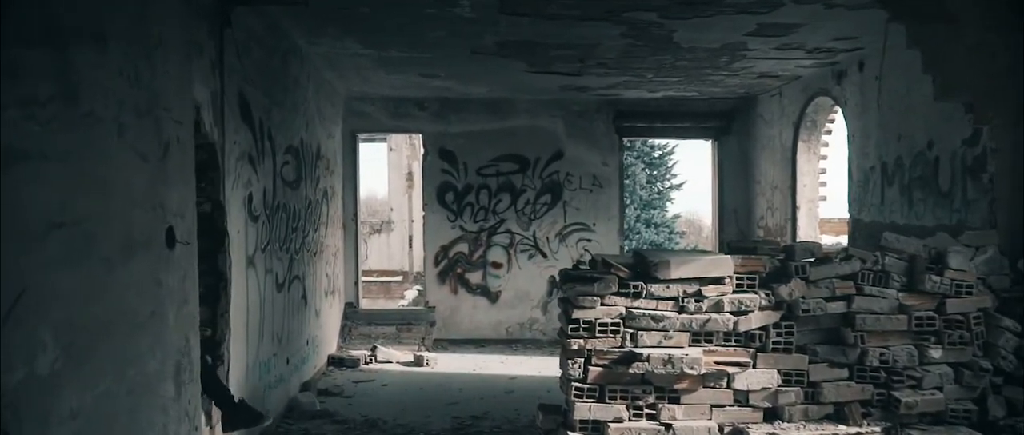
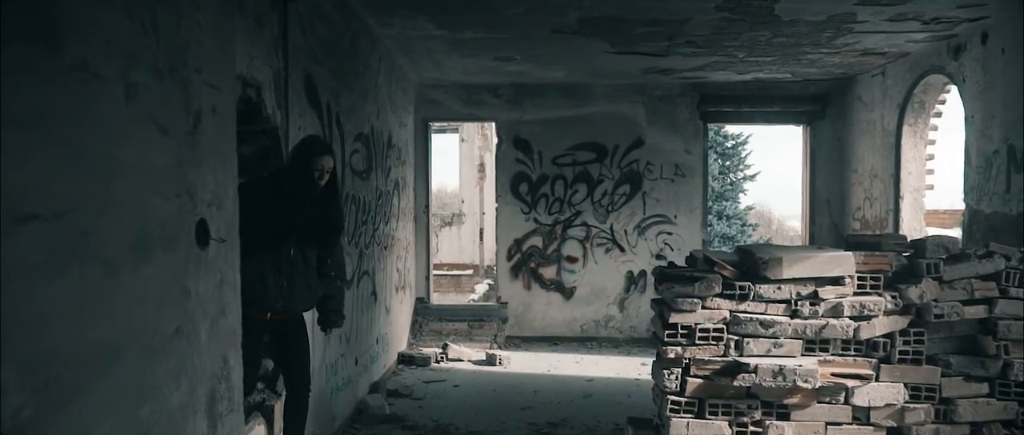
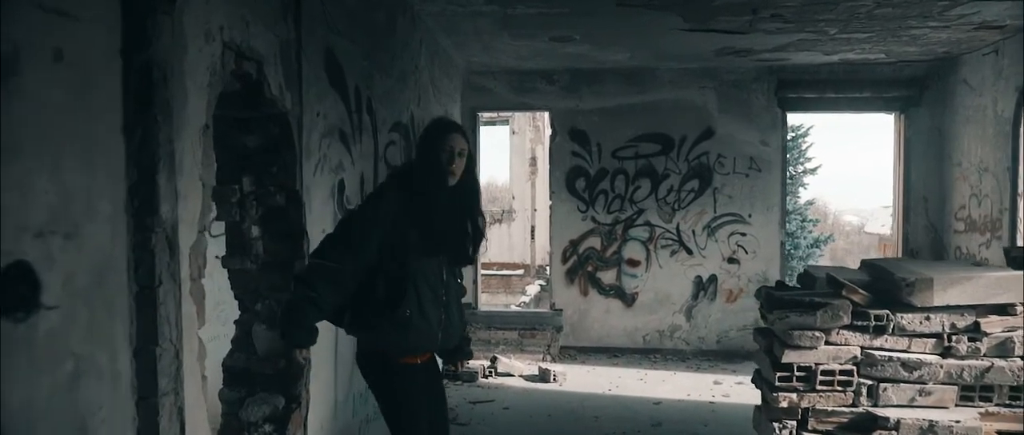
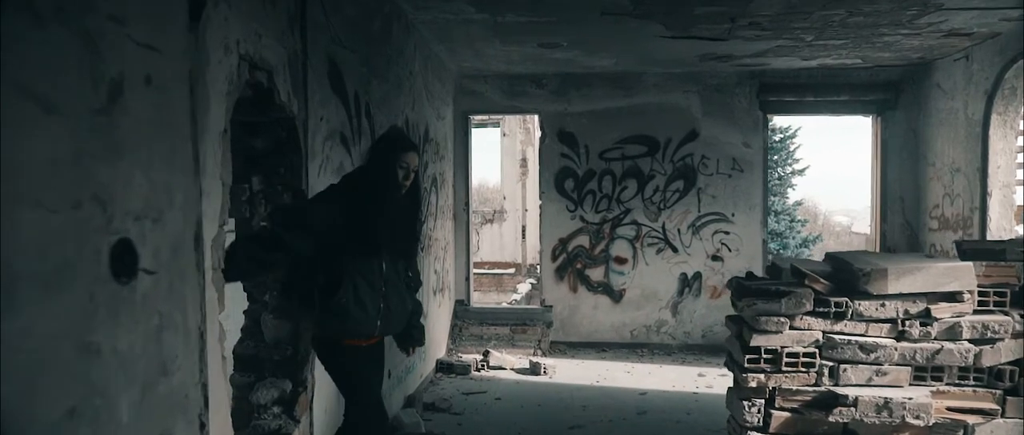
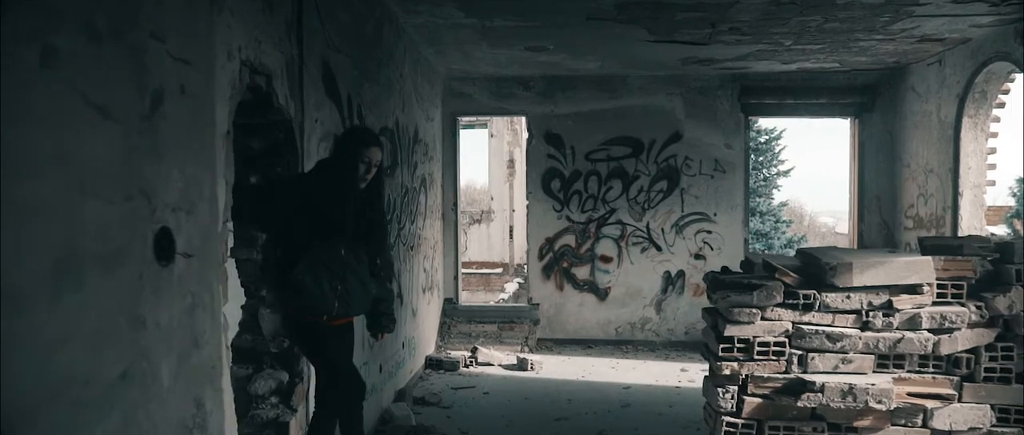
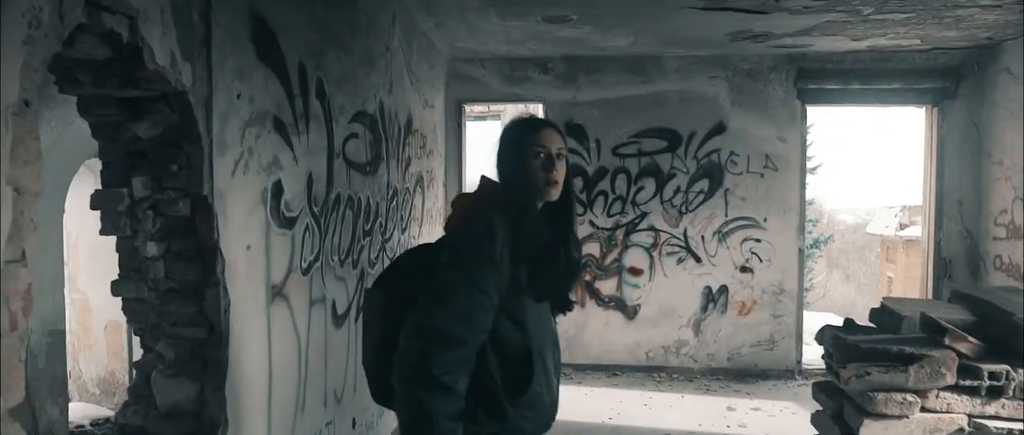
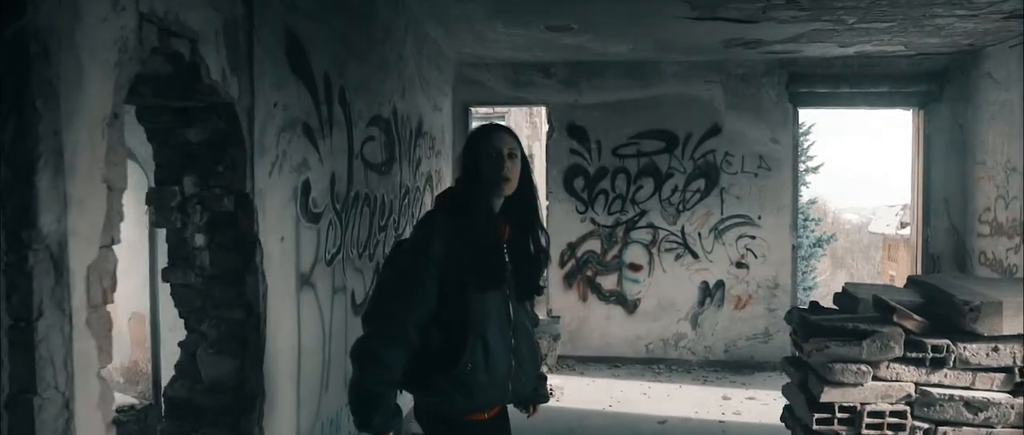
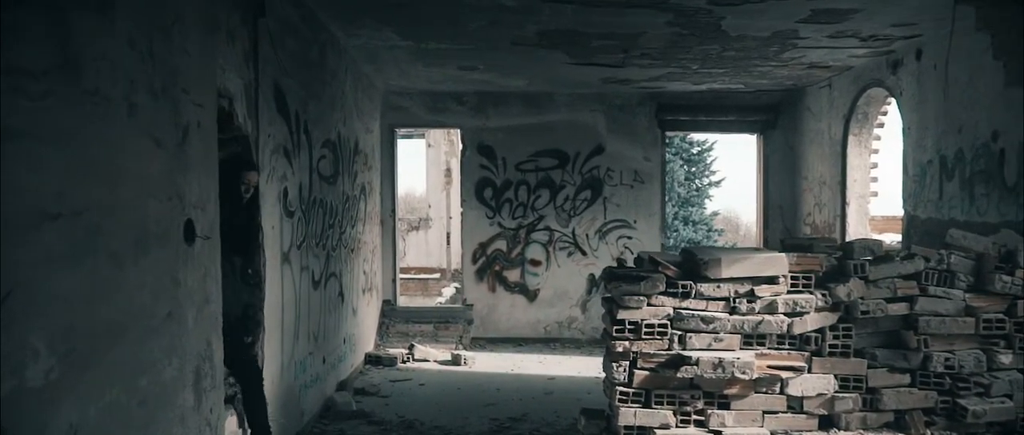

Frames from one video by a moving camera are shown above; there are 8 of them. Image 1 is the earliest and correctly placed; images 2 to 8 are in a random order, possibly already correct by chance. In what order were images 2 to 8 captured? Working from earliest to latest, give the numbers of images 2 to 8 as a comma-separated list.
8, 2, 5, 4, 3, 7, 6
